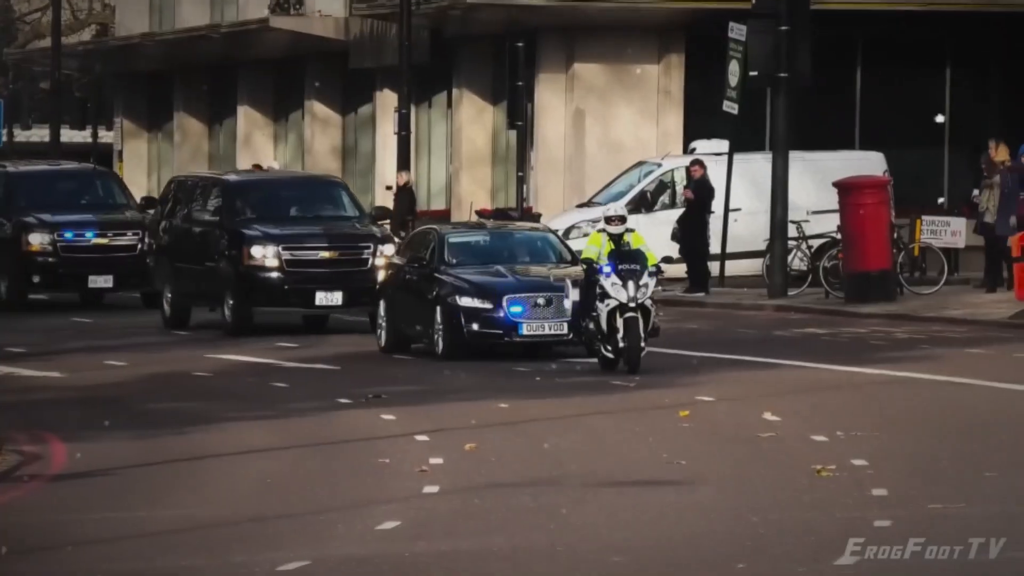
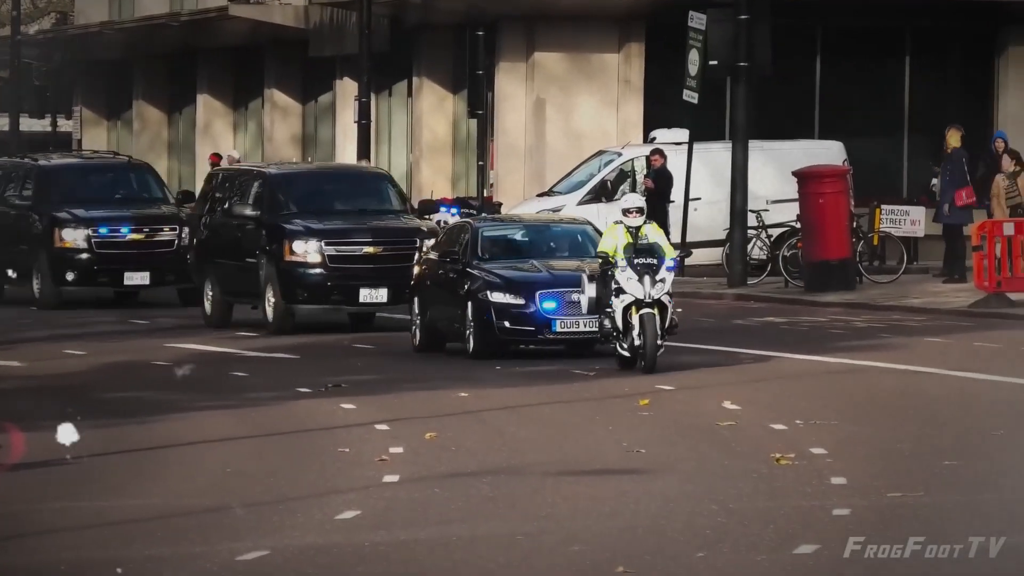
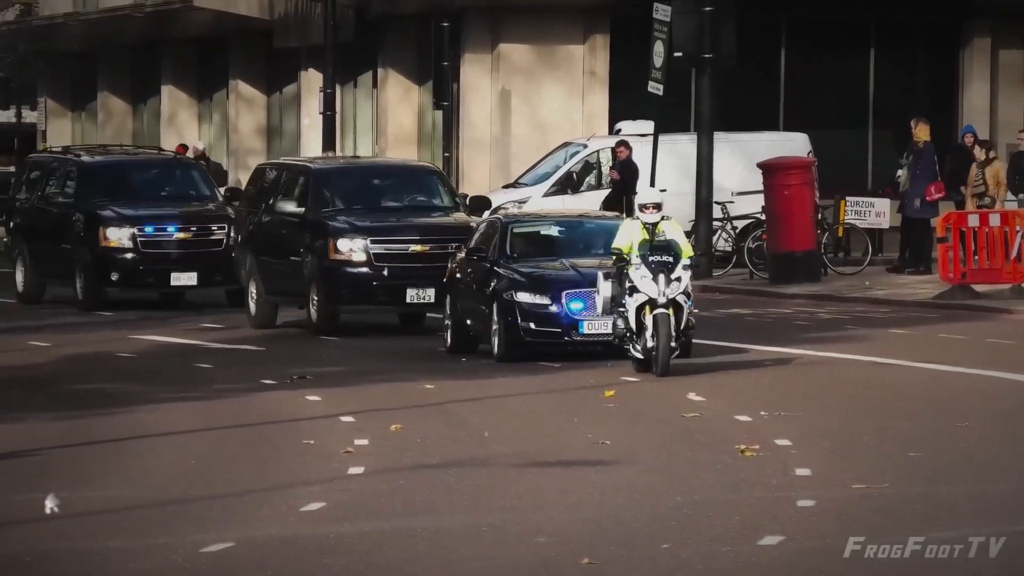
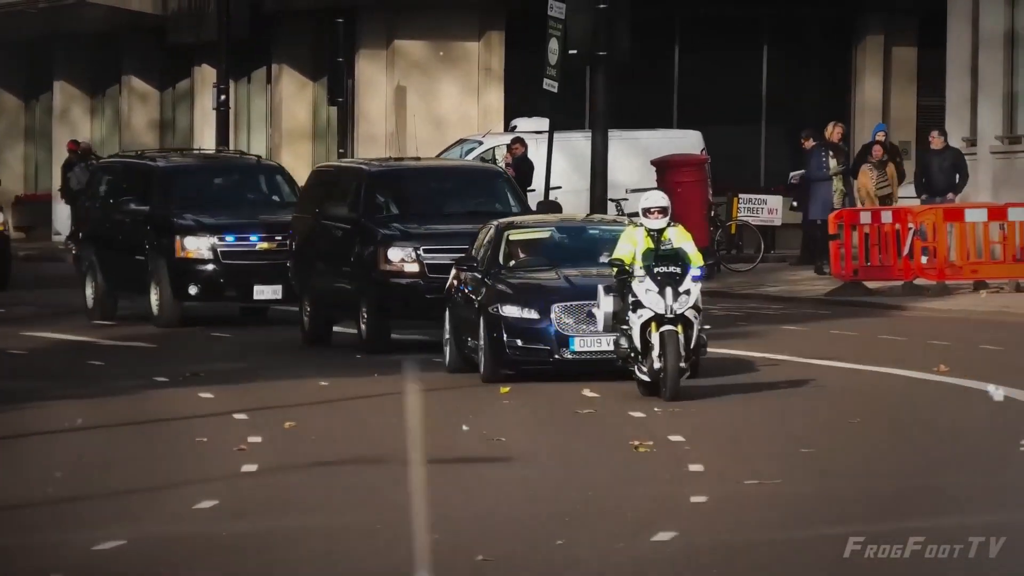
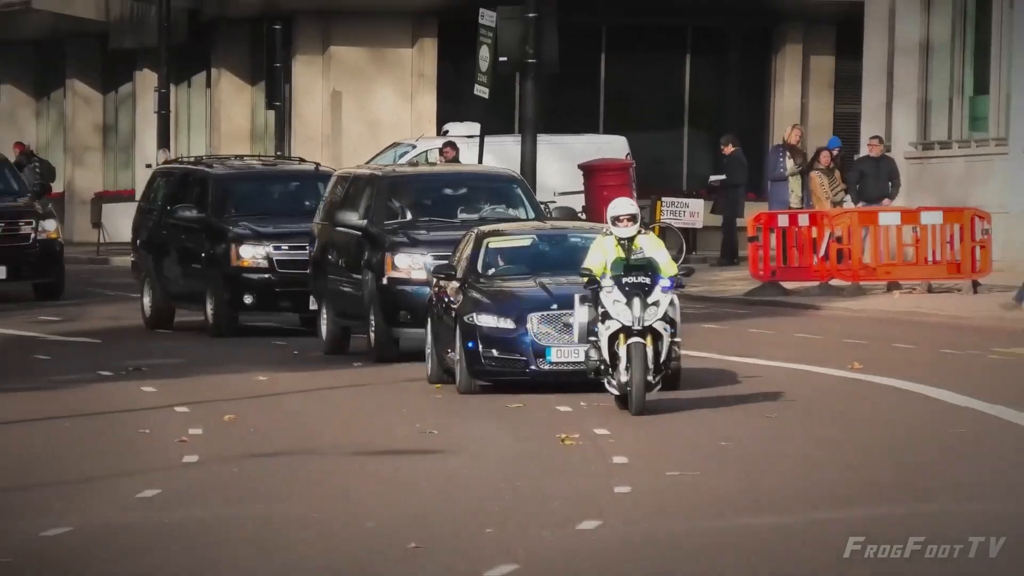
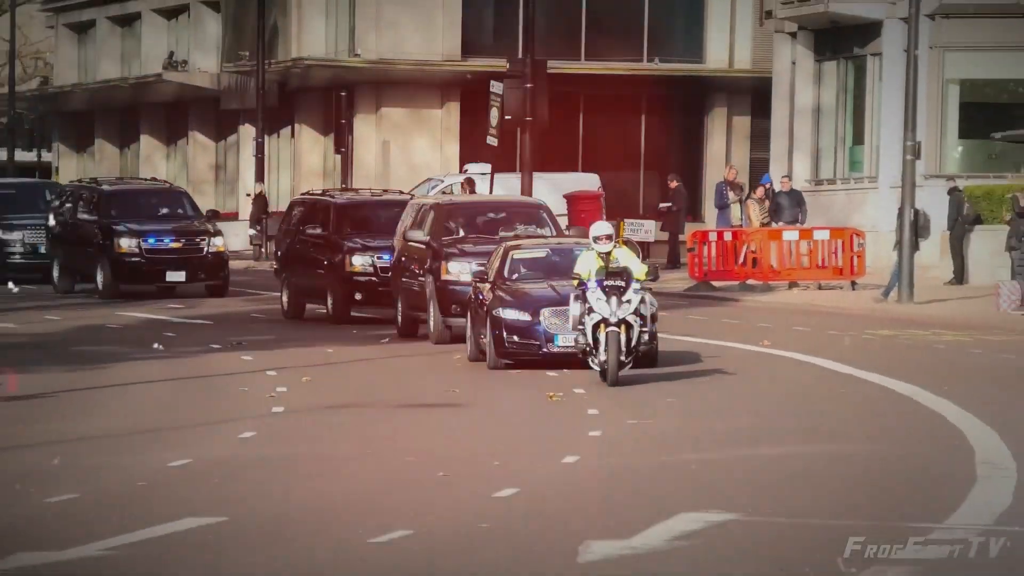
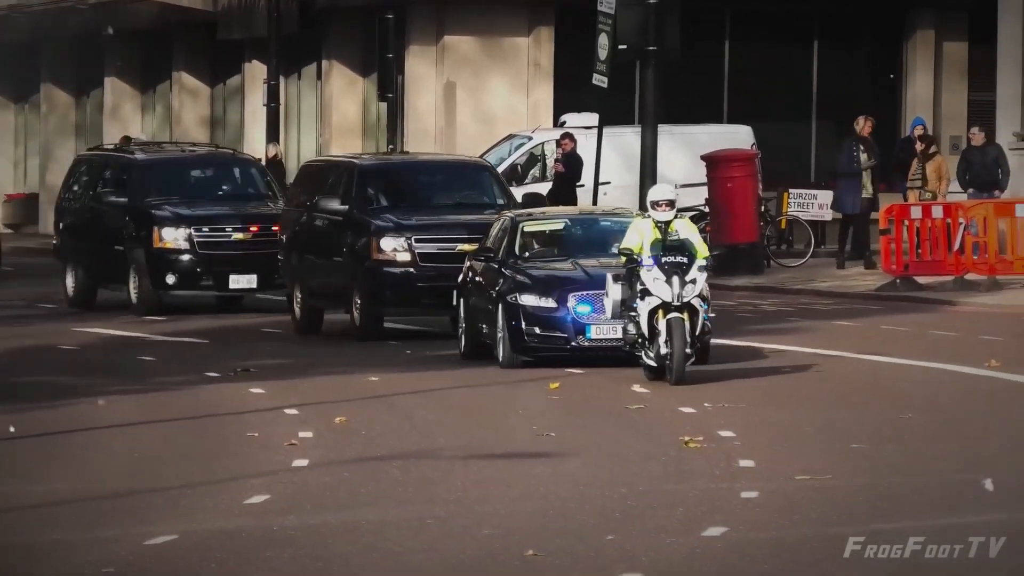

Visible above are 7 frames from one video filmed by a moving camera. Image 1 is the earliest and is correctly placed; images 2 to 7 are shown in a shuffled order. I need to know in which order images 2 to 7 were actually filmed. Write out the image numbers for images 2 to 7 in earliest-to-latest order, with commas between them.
2, 3, 7, 4, 5, 6
